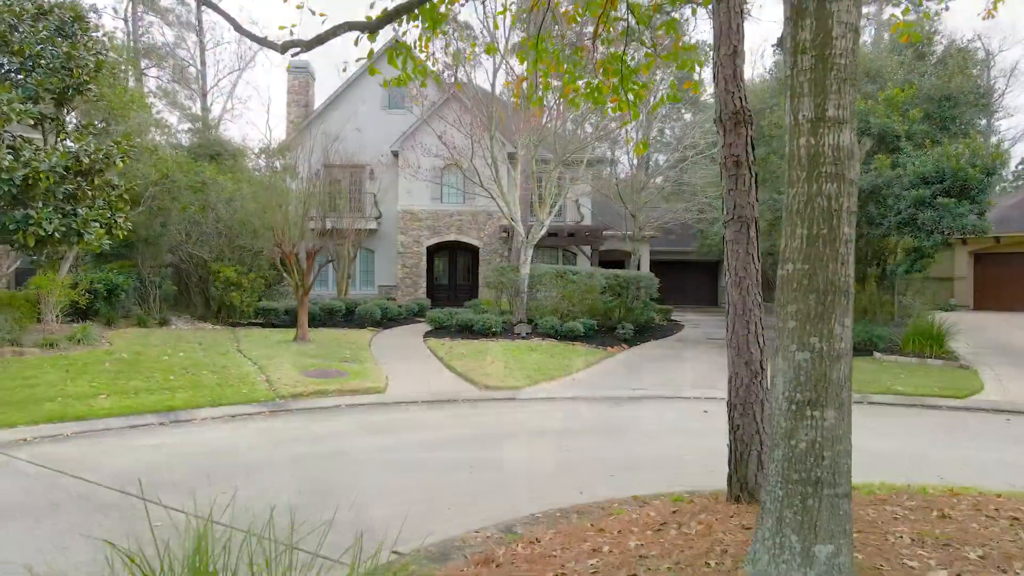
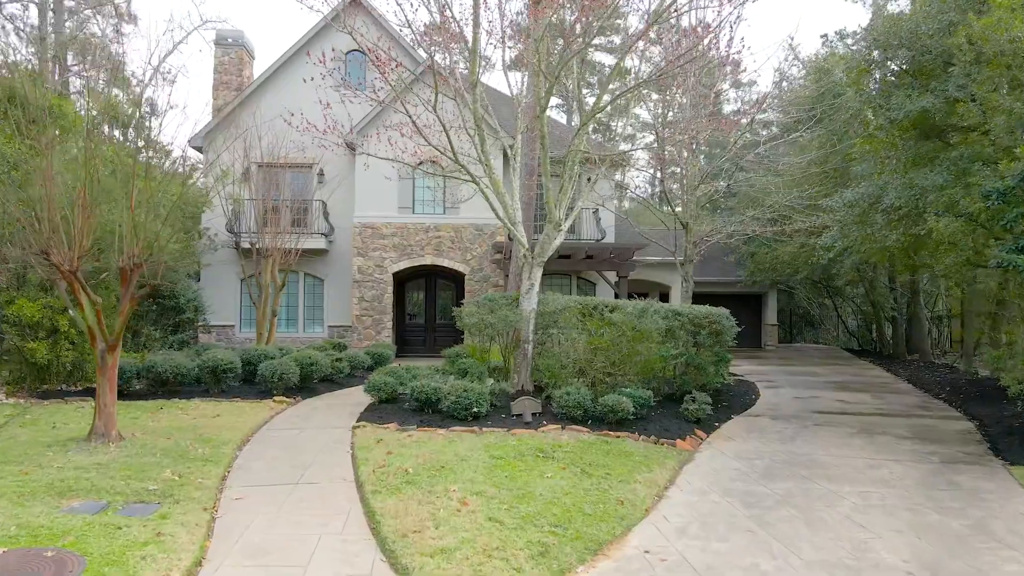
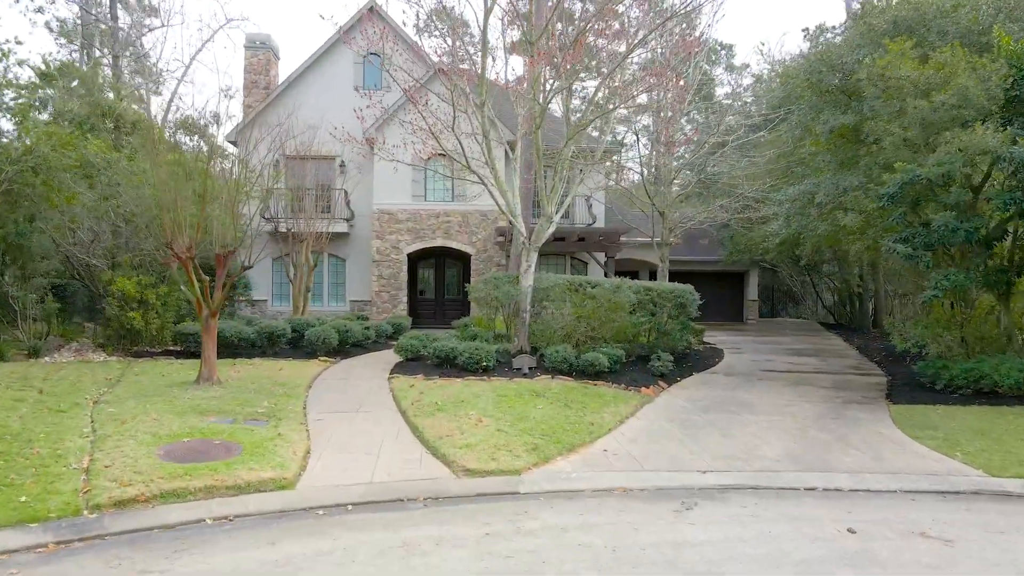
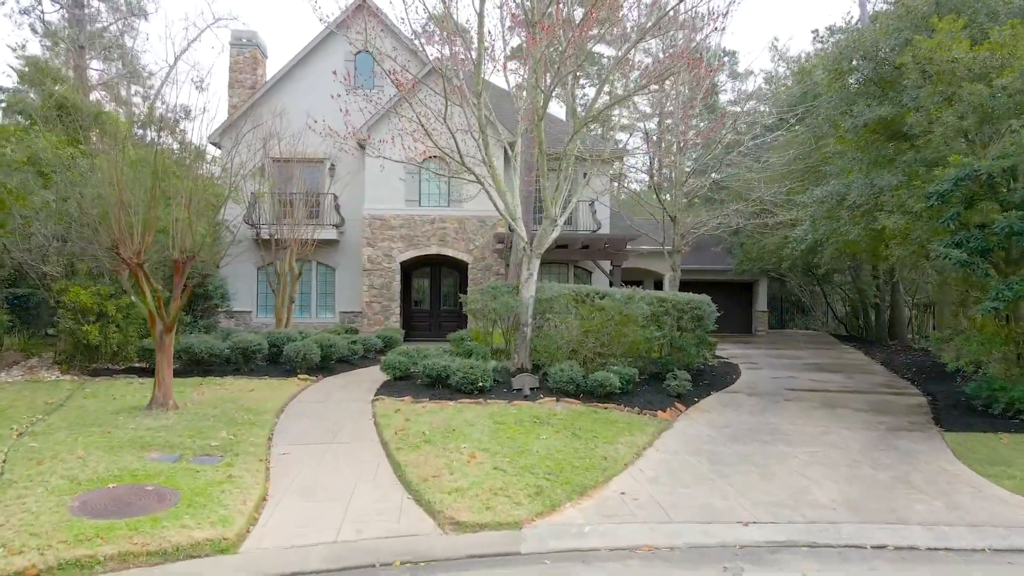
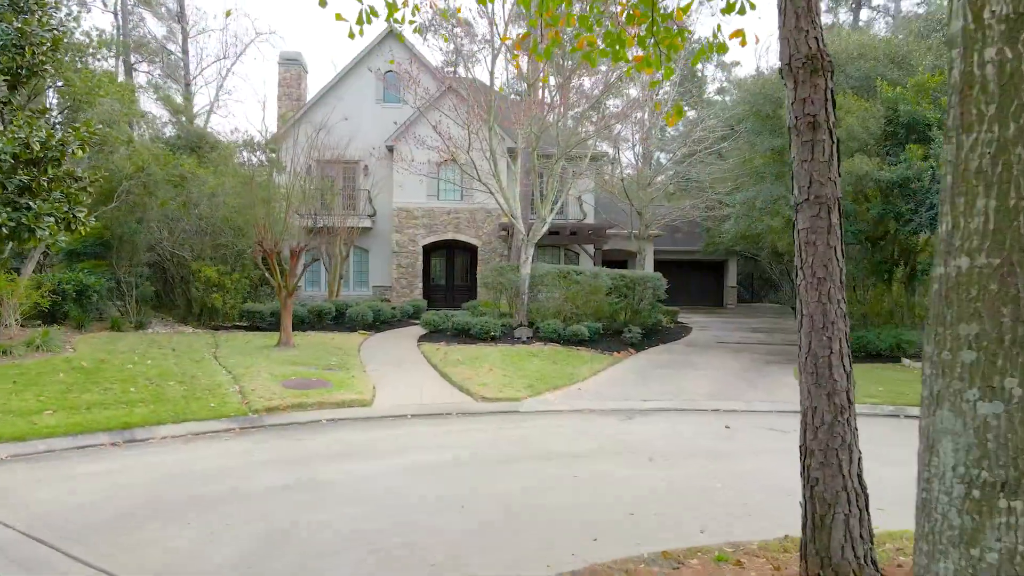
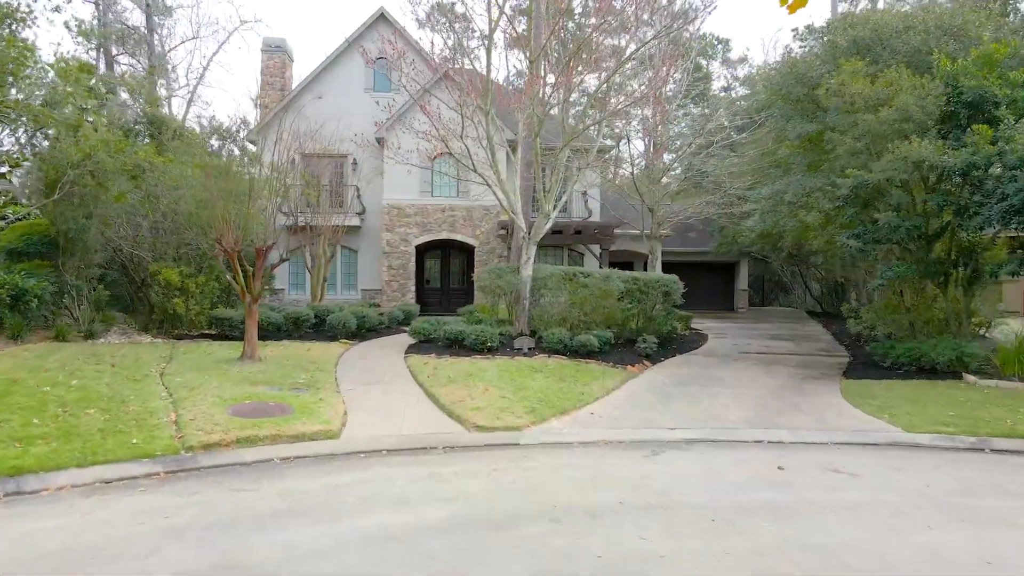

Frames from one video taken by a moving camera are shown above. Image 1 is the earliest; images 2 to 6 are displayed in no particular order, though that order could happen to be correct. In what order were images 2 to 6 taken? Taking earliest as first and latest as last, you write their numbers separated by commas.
5, 6, 3, 4, 2
